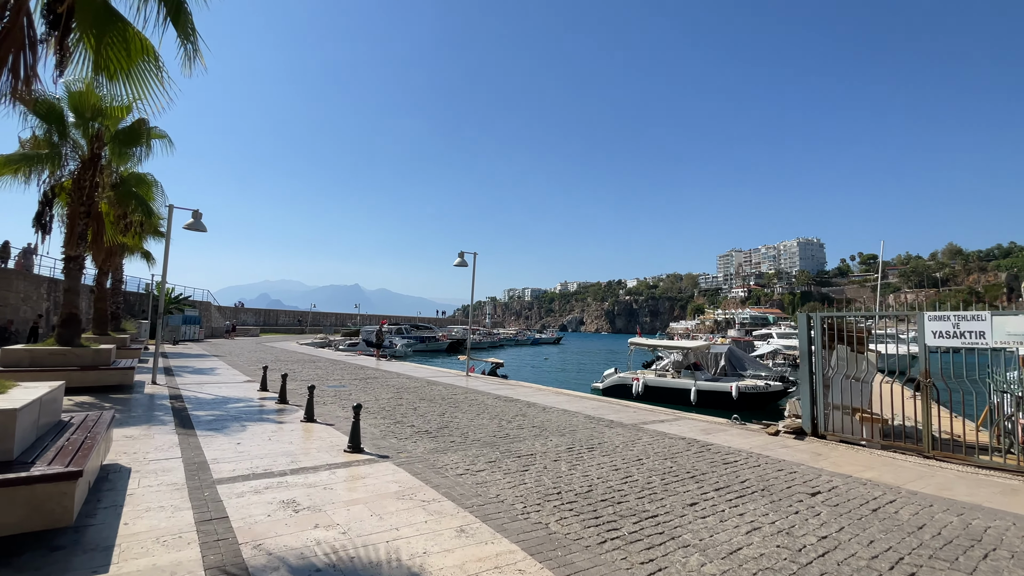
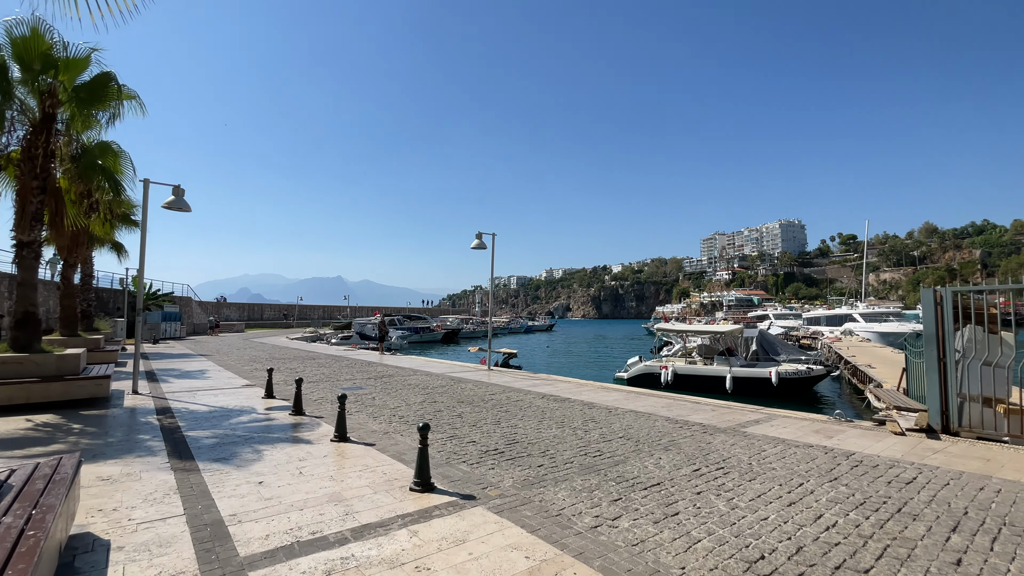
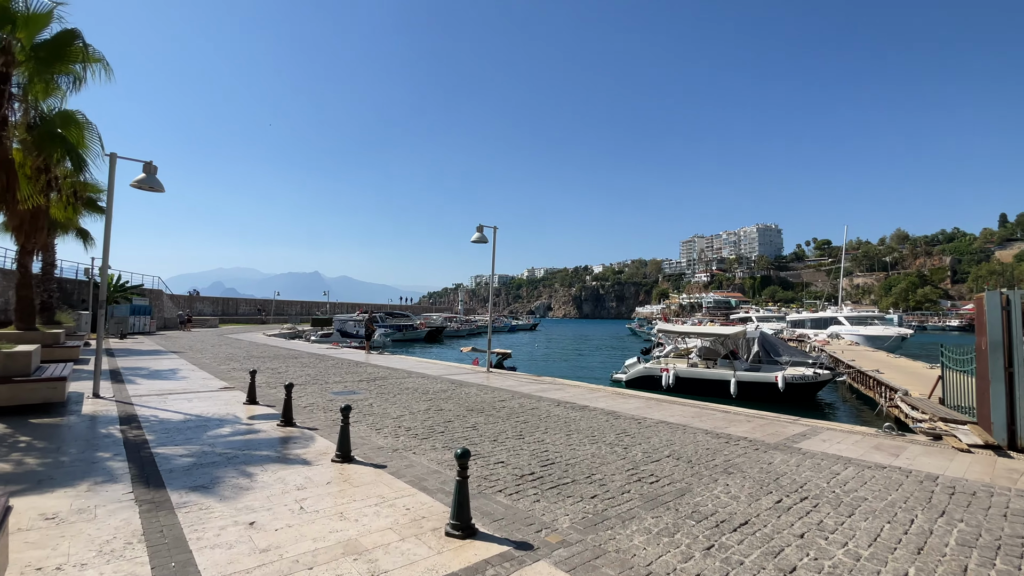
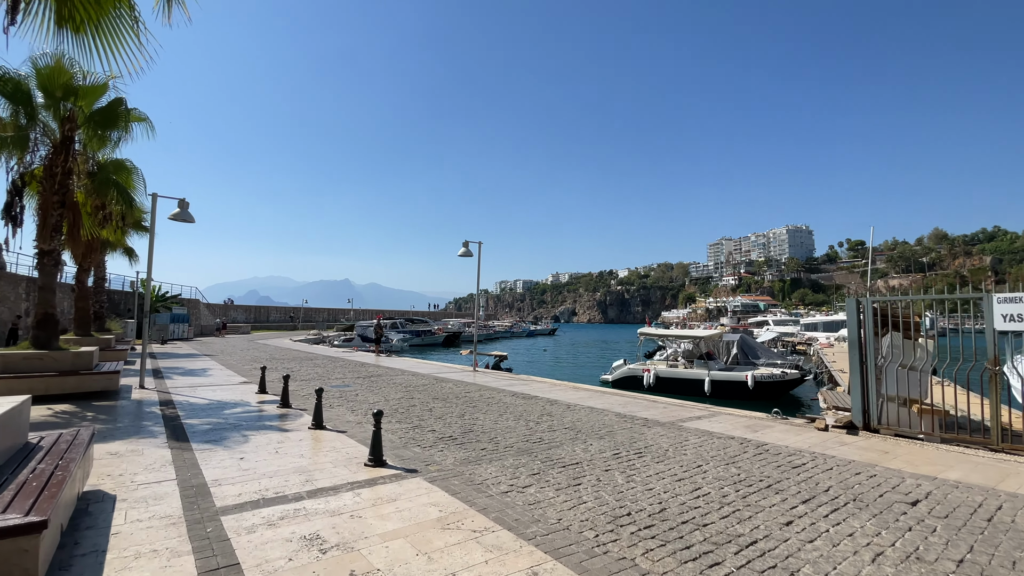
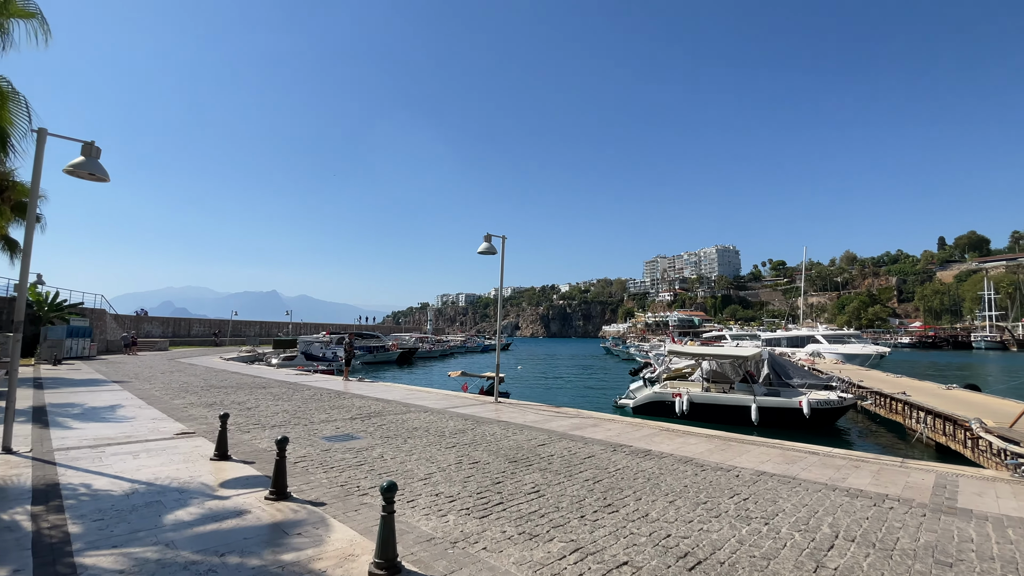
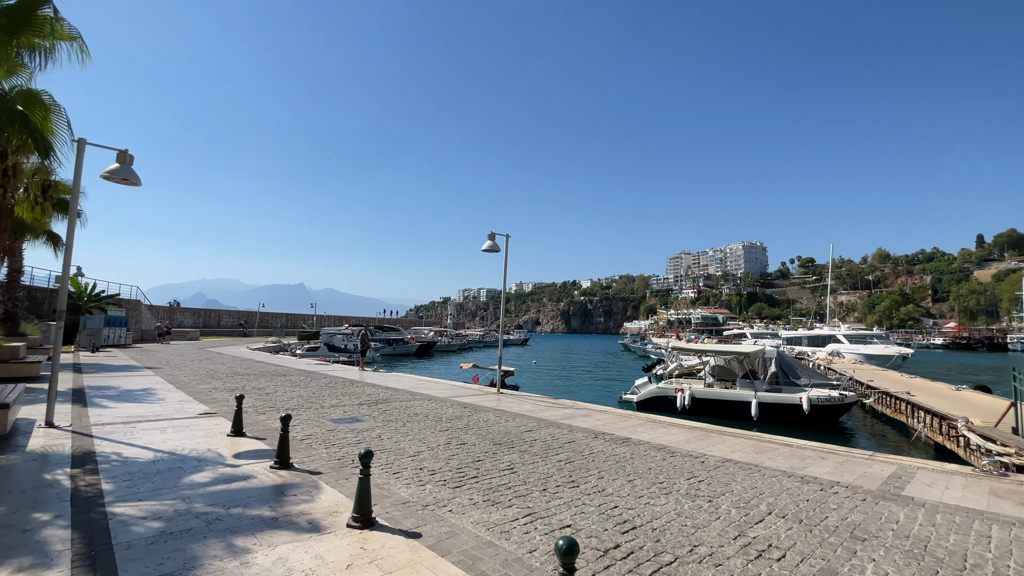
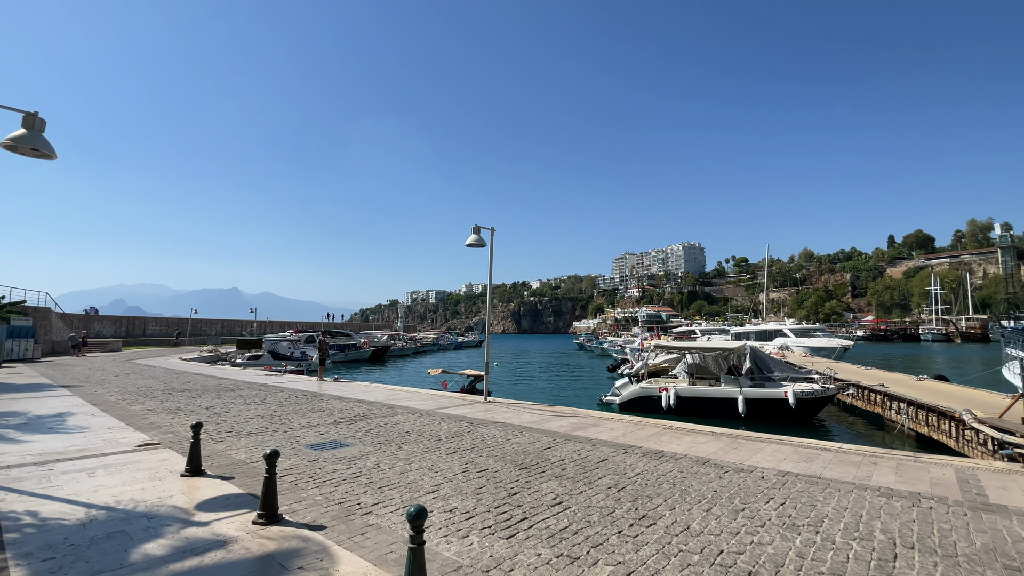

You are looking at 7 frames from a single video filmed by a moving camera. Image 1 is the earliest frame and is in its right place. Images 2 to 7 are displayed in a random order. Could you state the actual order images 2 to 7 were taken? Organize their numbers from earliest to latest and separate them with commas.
4, 2, 3, 6, 5, 7
